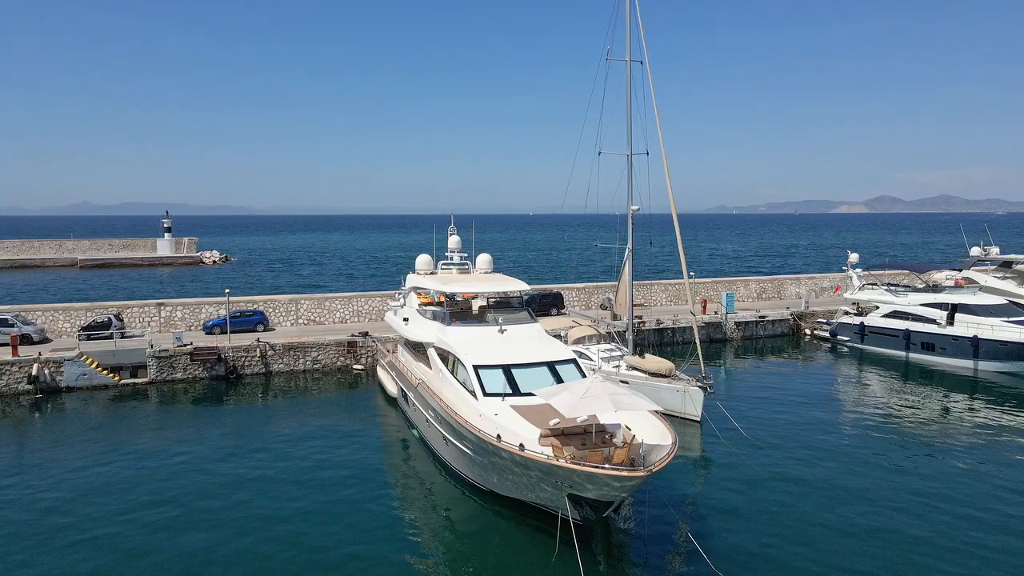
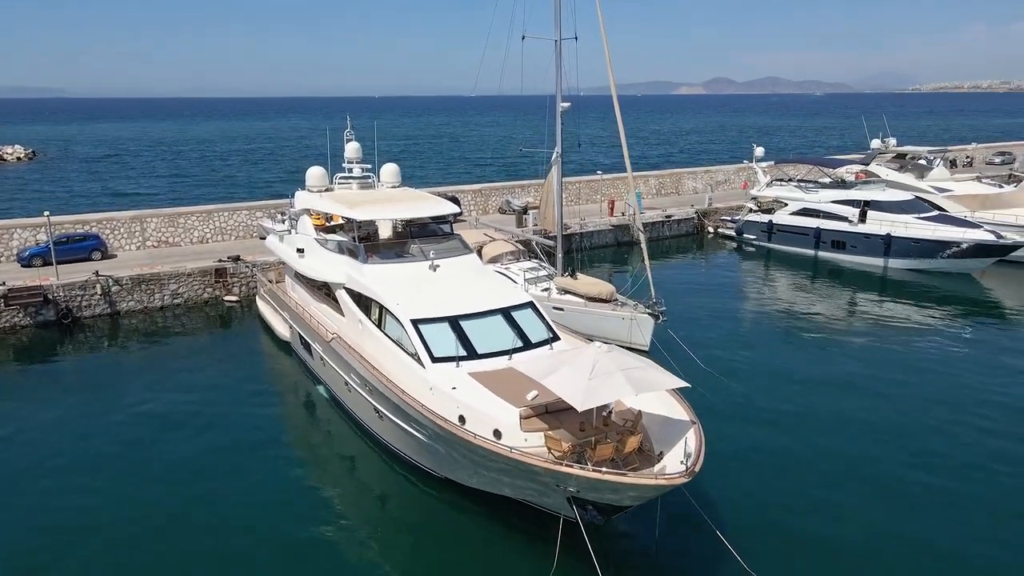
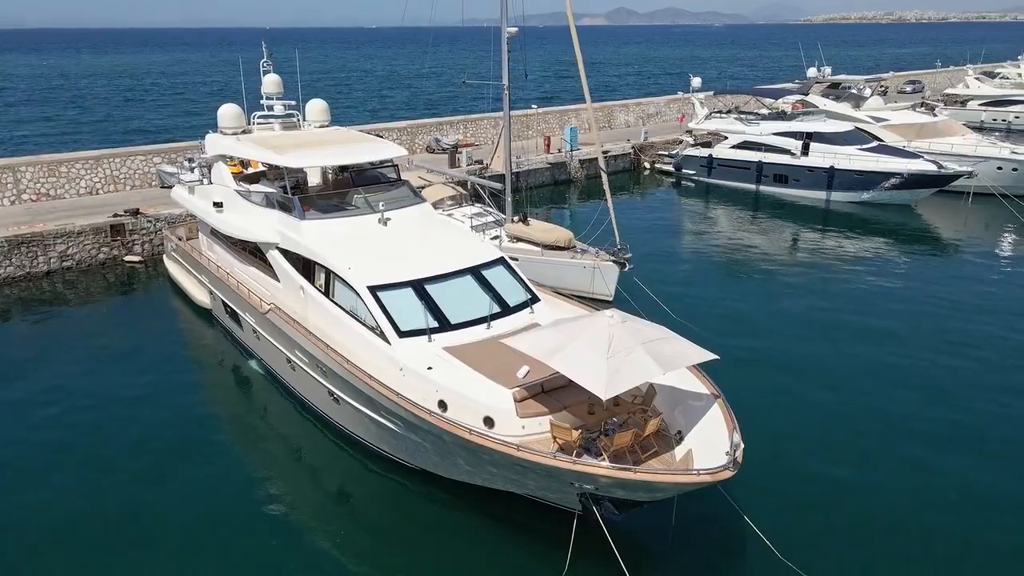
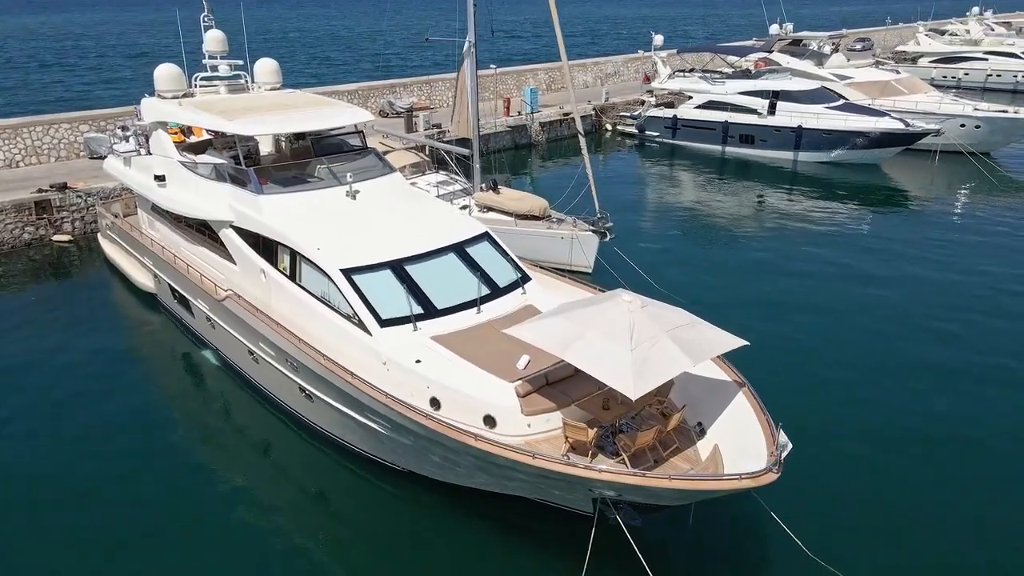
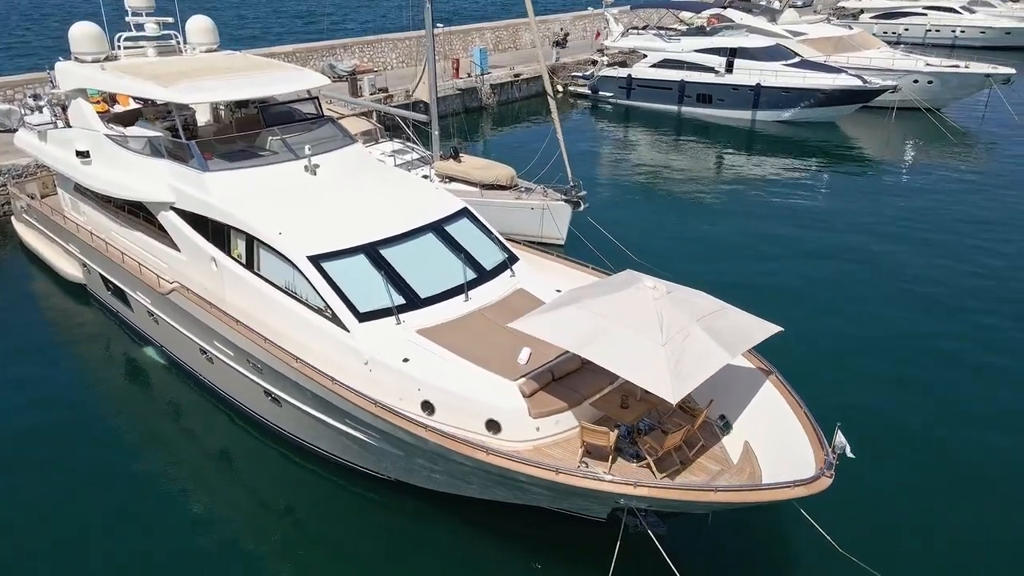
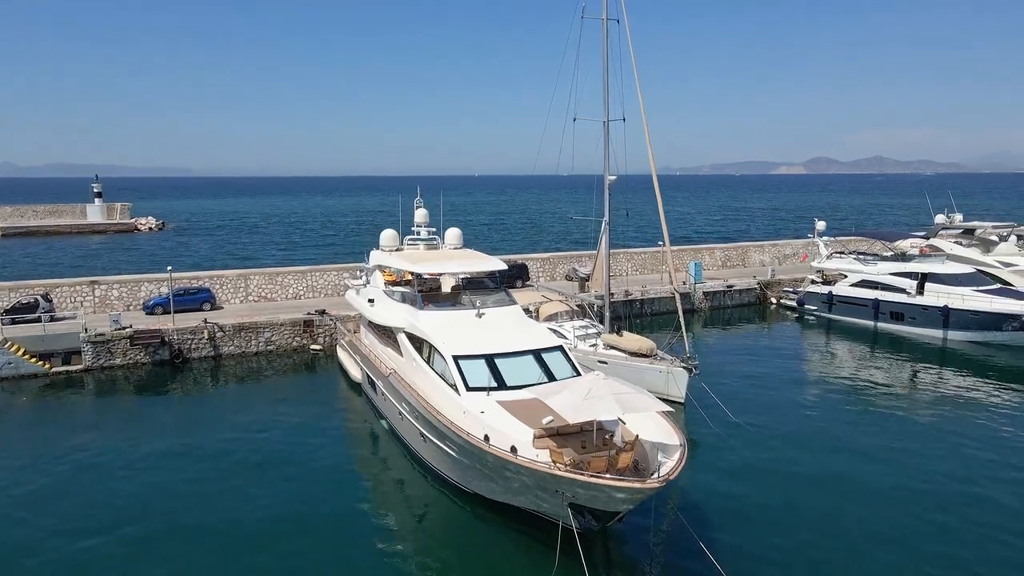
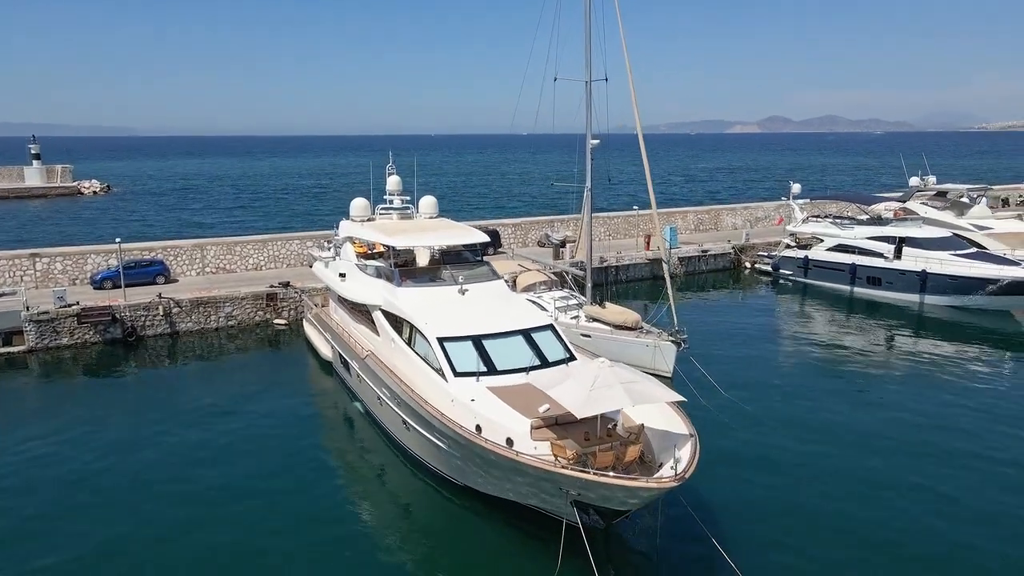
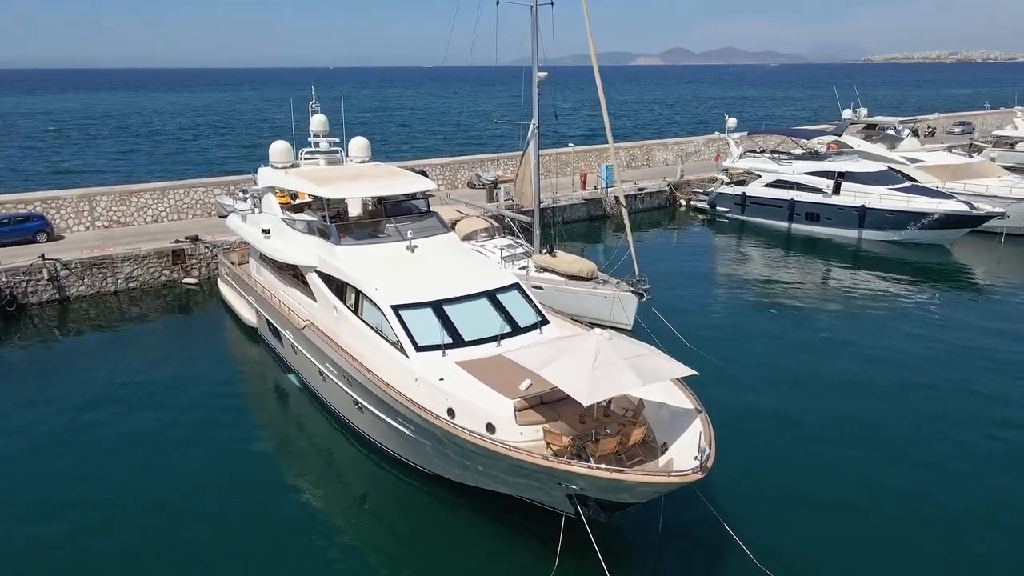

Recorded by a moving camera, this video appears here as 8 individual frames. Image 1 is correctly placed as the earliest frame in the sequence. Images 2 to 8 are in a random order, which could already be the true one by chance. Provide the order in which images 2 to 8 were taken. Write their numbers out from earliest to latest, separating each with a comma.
6, 7, 2, 8, 3, 4, 5
